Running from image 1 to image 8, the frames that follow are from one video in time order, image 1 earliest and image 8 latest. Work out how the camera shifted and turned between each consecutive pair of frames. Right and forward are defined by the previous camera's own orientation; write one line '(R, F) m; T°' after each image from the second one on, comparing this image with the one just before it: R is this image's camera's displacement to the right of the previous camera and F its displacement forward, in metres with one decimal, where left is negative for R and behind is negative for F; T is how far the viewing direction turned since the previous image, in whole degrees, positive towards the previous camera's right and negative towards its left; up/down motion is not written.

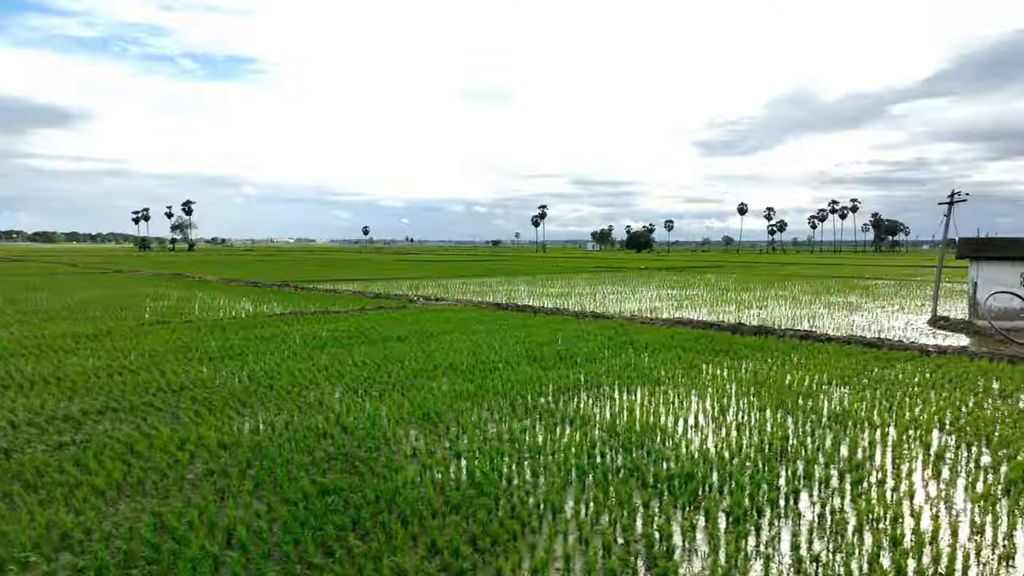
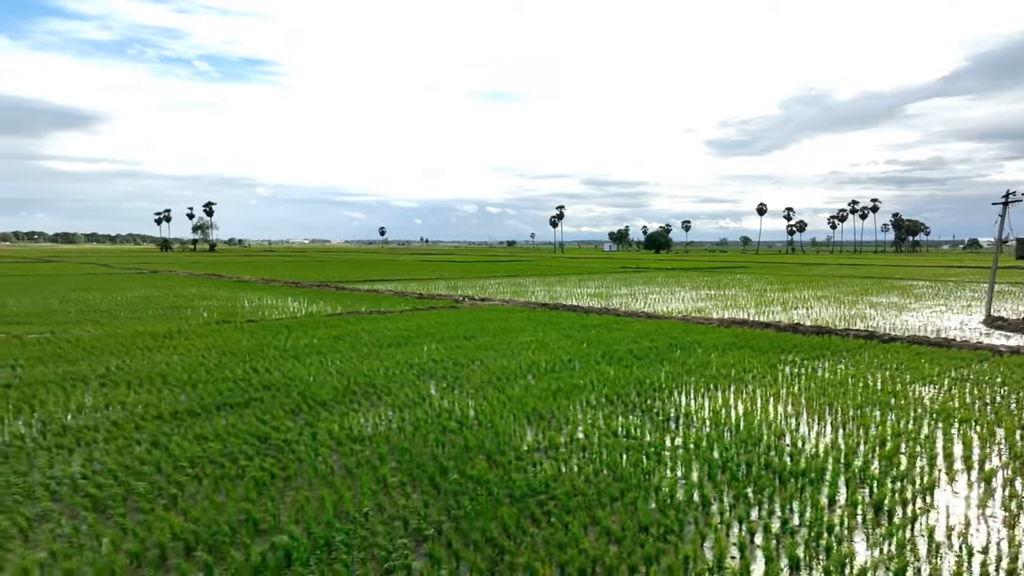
(-1.0, -0.2) m; -1°
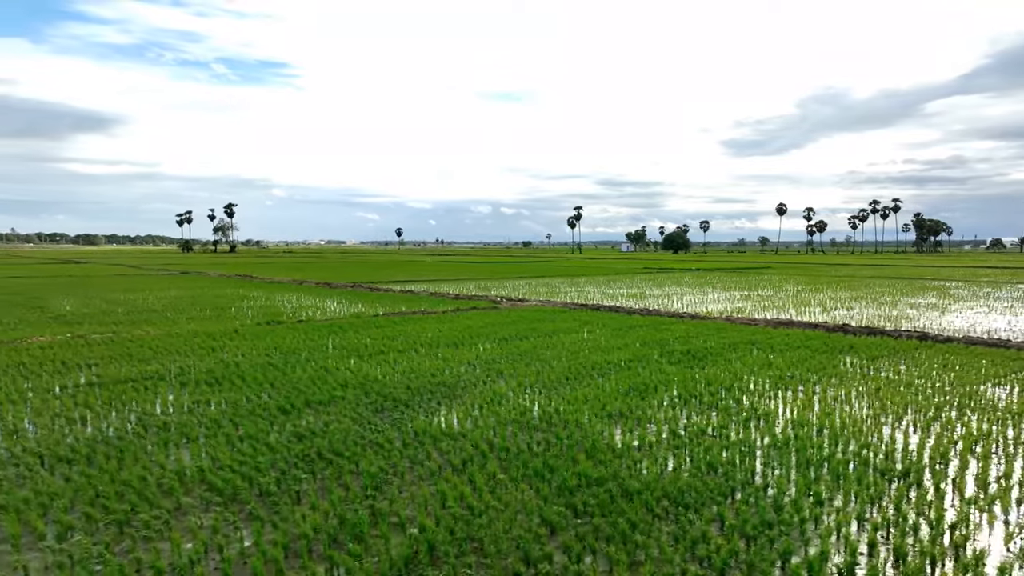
(-0.7, -0.1) m; -1°
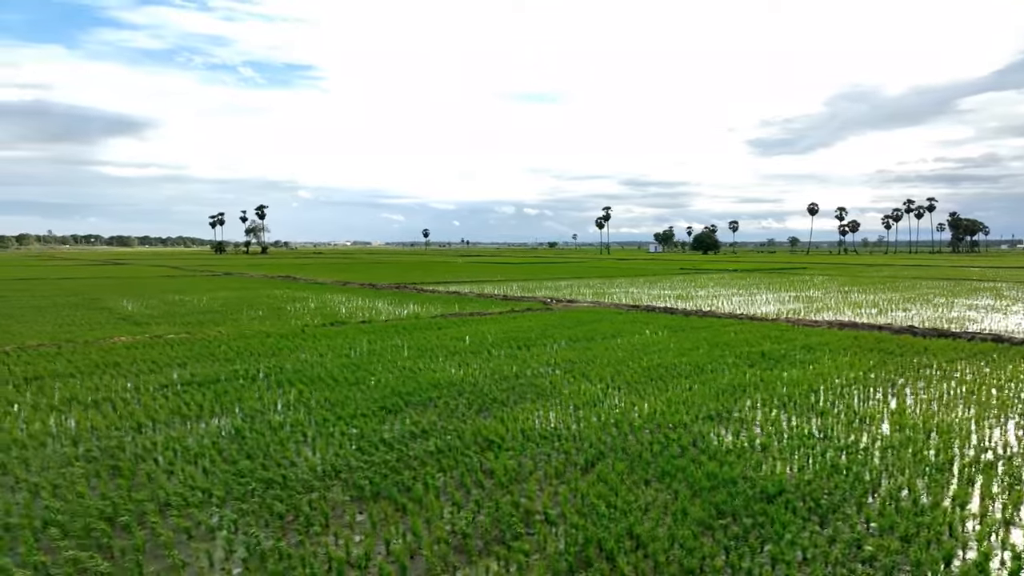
(-0.9, -0.1) m; -2°
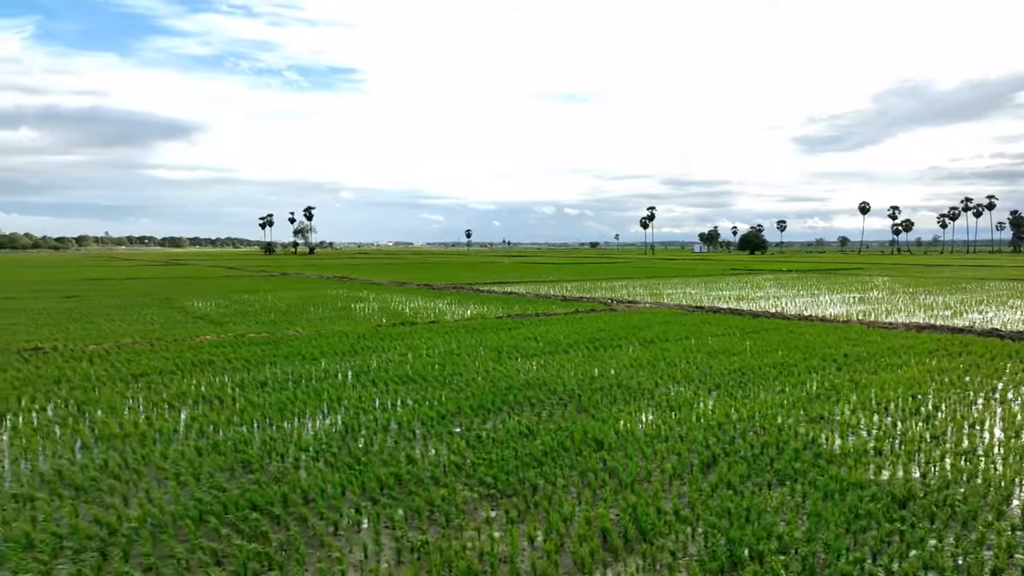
(-0.7, -0.1) m; -3°
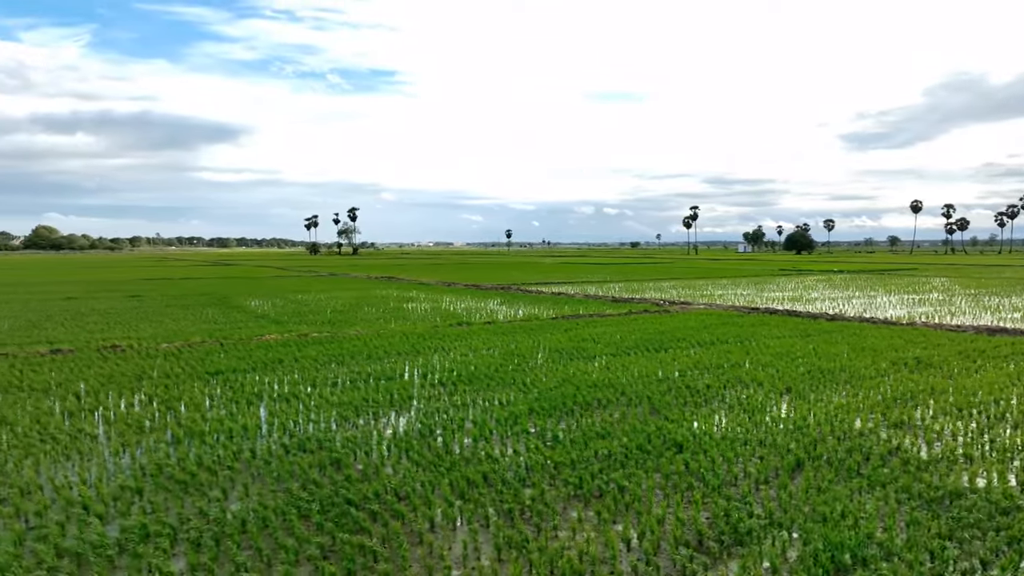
(-0.4, -0.1) m; -3°
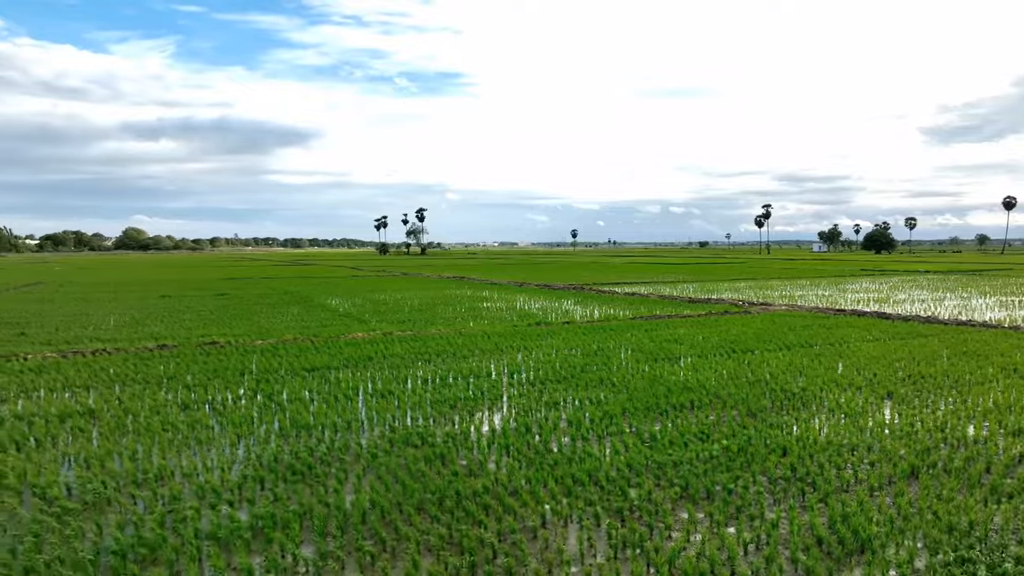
(-0.3, -0.1) m; -5°
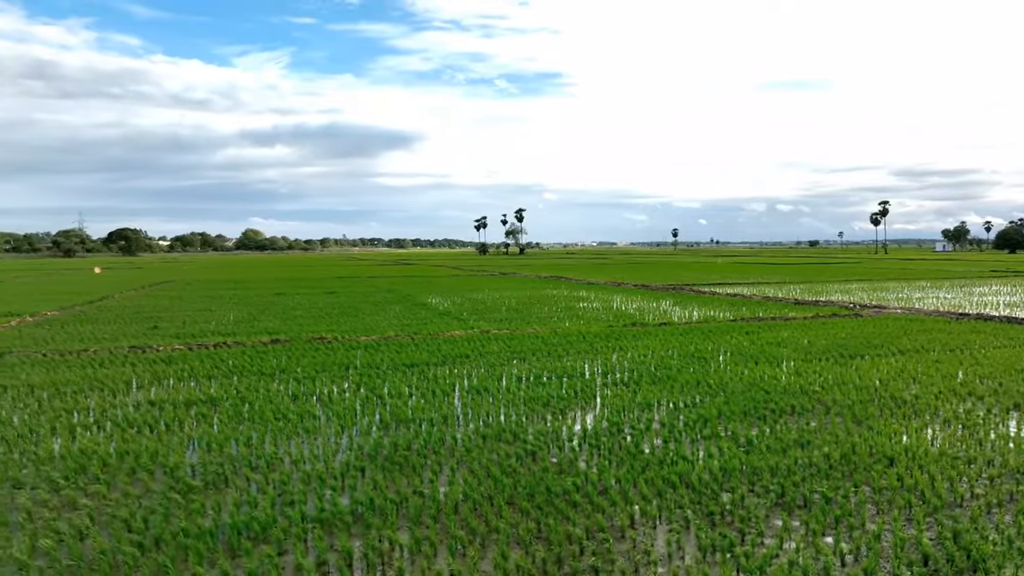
(+0.1, -0.1) m; -8°
